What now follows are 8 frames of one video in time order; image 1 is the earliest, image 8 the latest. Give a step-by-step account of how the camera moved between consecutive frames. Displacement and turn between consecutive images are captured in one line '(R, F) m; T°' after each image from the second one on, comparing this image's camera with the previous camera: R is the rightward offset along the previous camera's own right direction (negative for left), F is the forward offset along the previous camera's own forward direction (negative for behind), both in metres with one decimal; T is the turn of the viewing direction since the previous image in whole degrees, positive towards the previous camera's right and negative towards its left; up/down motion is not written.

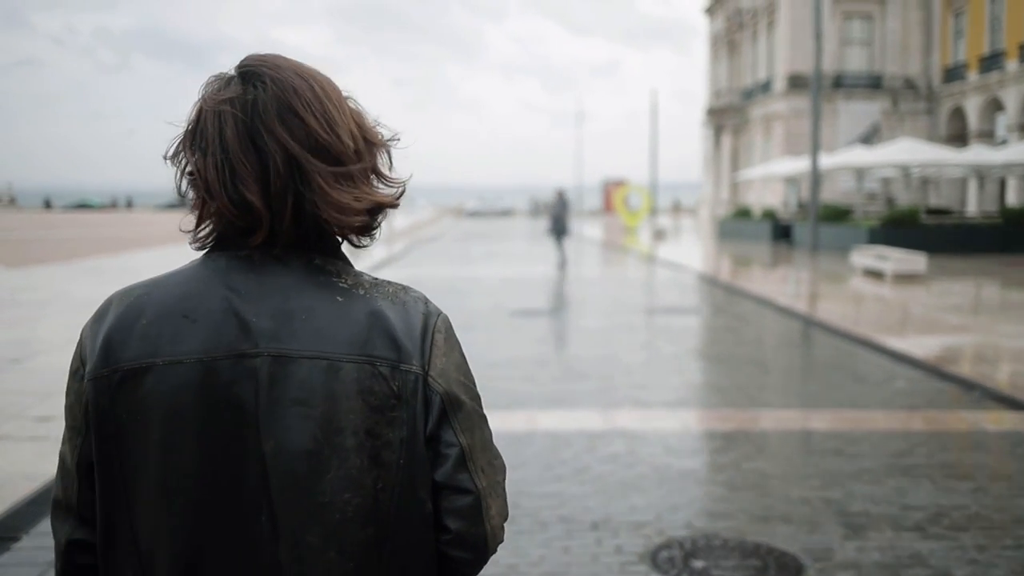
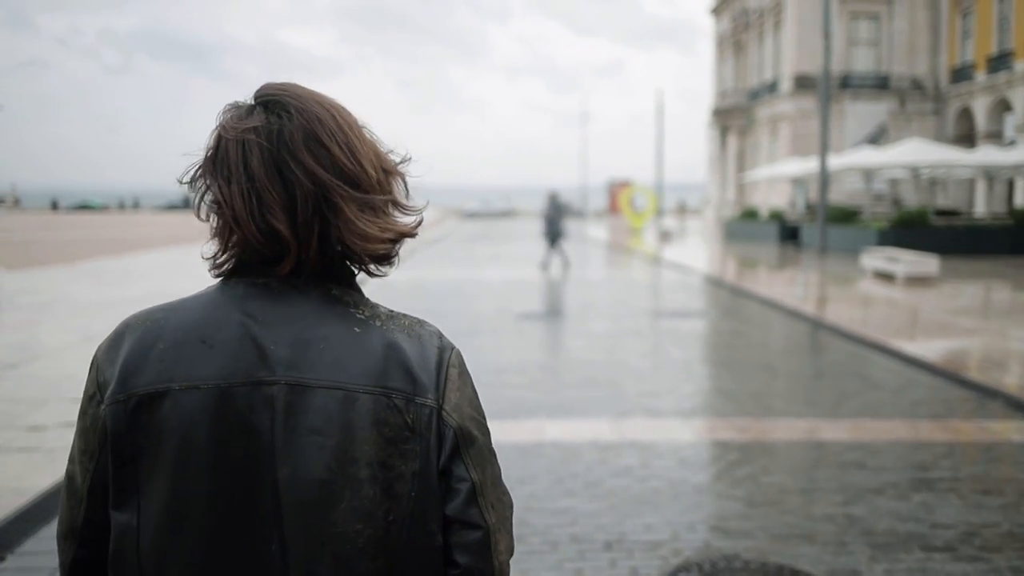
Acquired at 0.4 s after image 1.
(0.0, +0.3) m; 0°
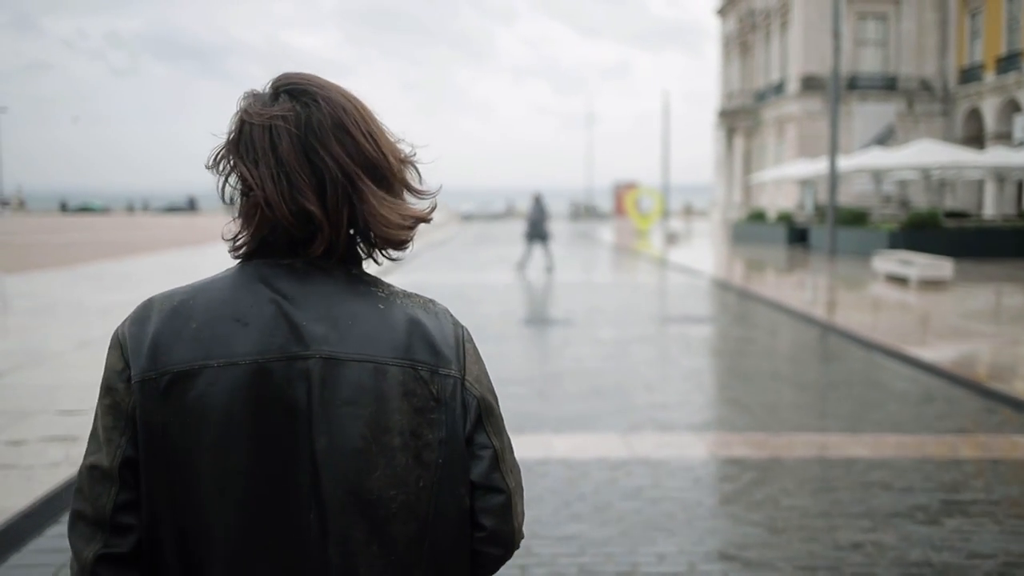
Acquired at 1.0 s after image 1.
(0.0, +0.4) m; 0°
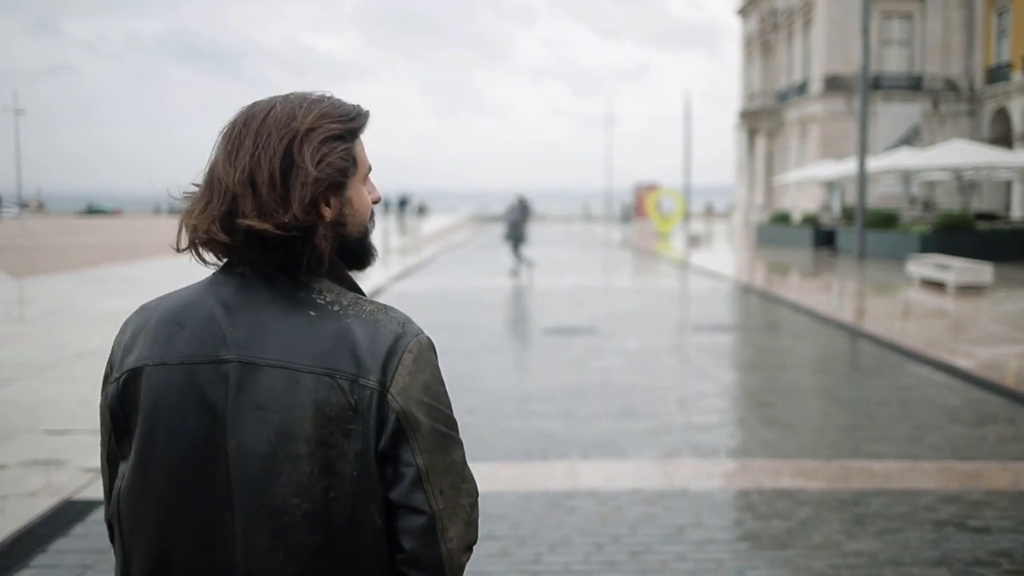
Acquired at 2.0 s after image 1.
(0.0, +0.7) m; -1°
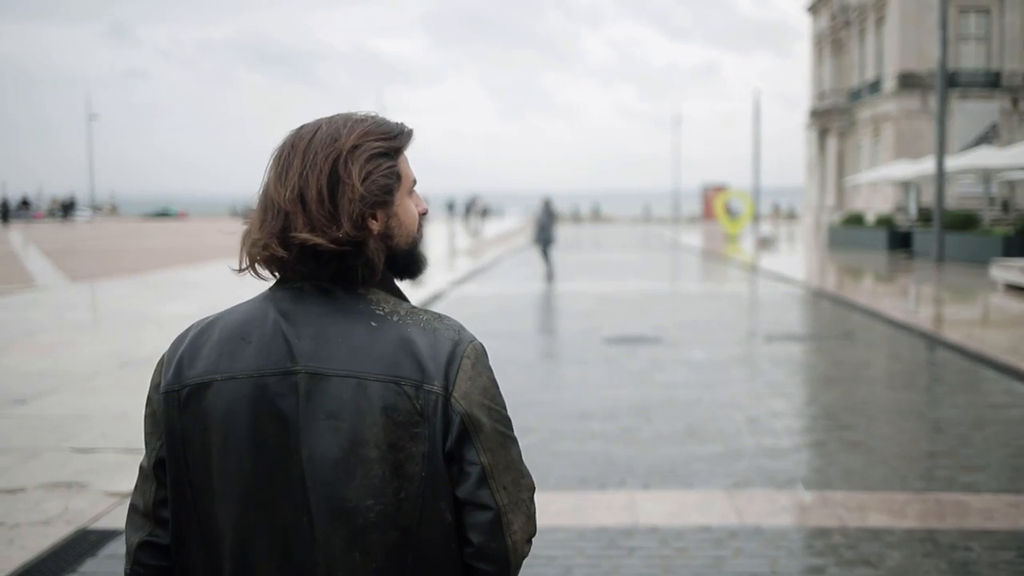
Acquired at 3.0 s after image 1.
(+0.1, +0.6) m; -4°
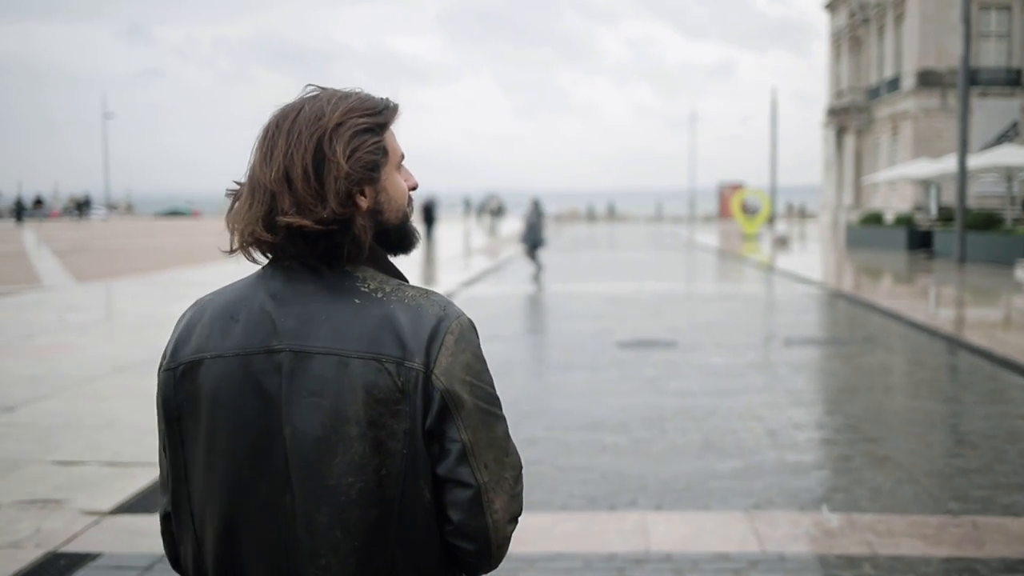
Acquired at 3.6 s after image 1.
(+0.1, +0.4) m; -1°
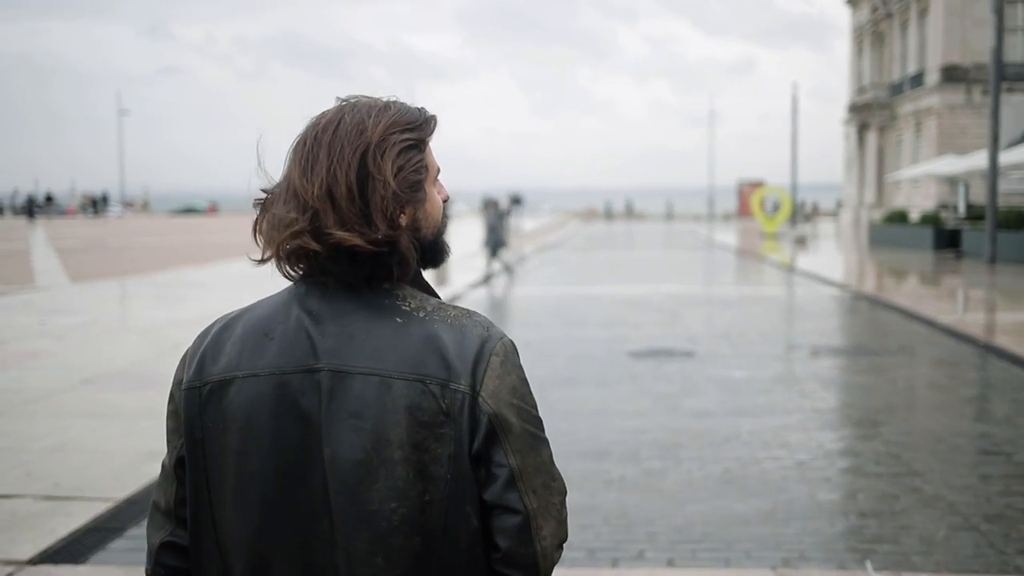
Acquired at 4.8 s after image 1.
(+0.1, +0.9) m; -1°
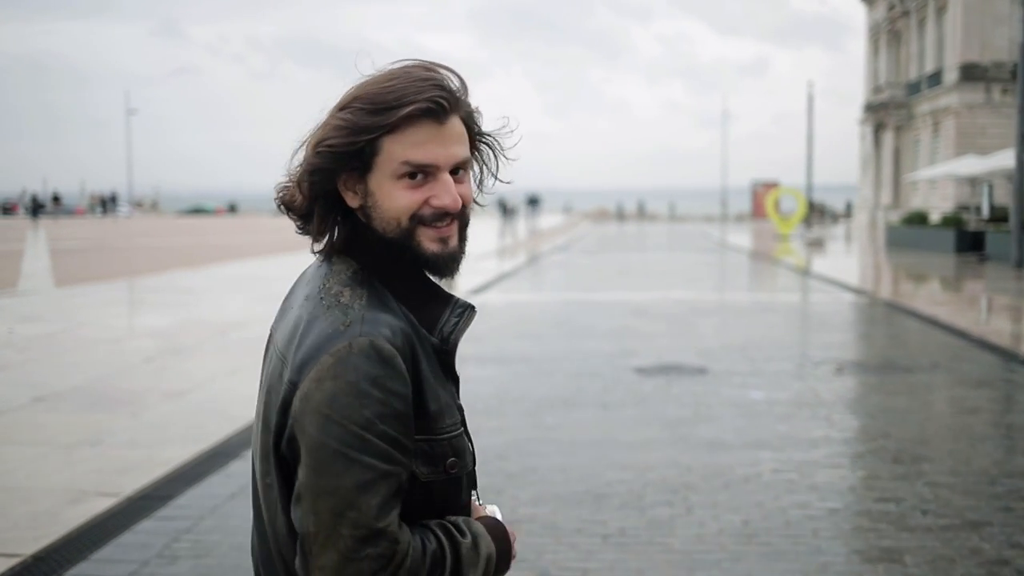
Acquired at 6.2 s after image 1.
(+0.2, +1.0) m; -1°
